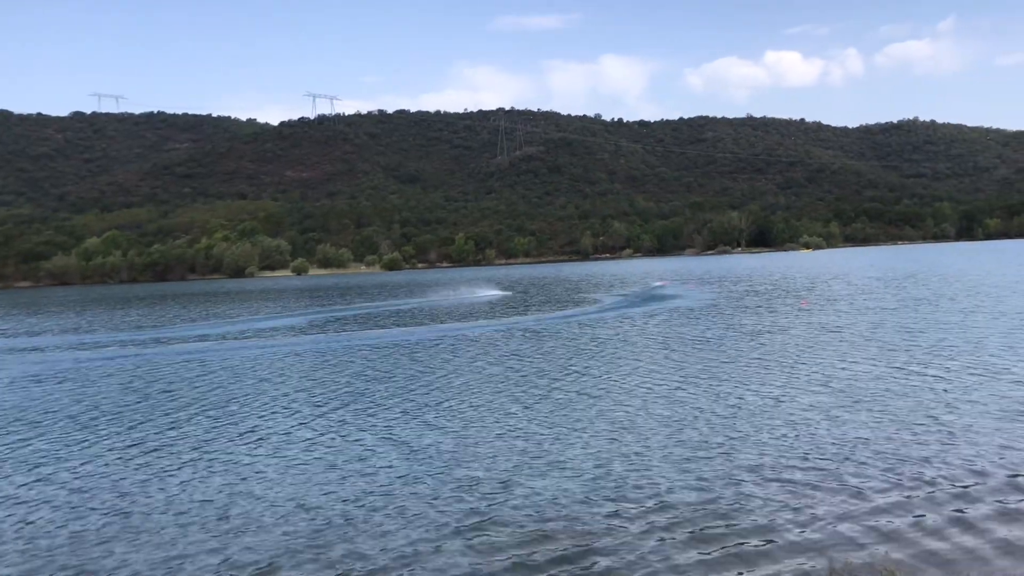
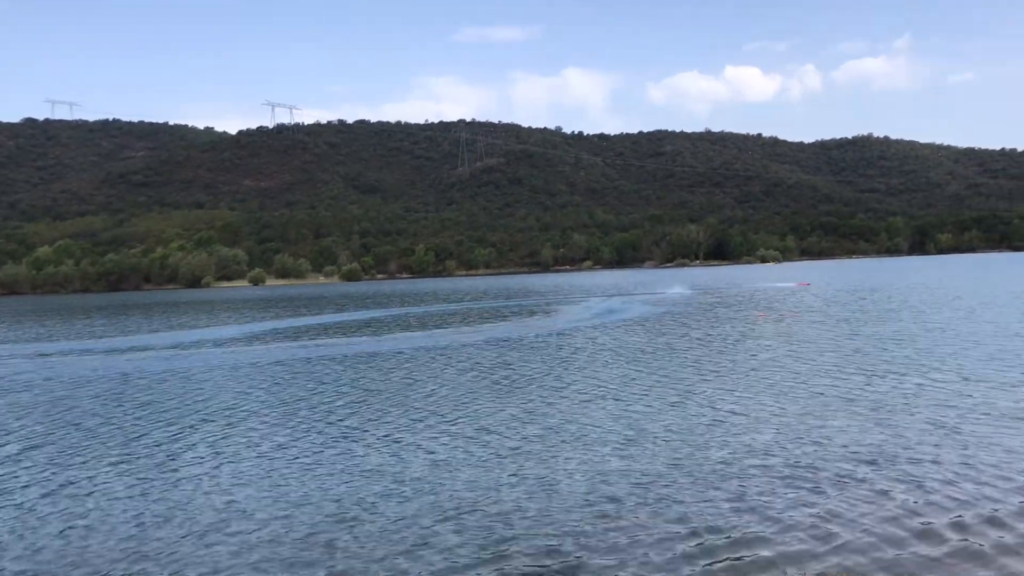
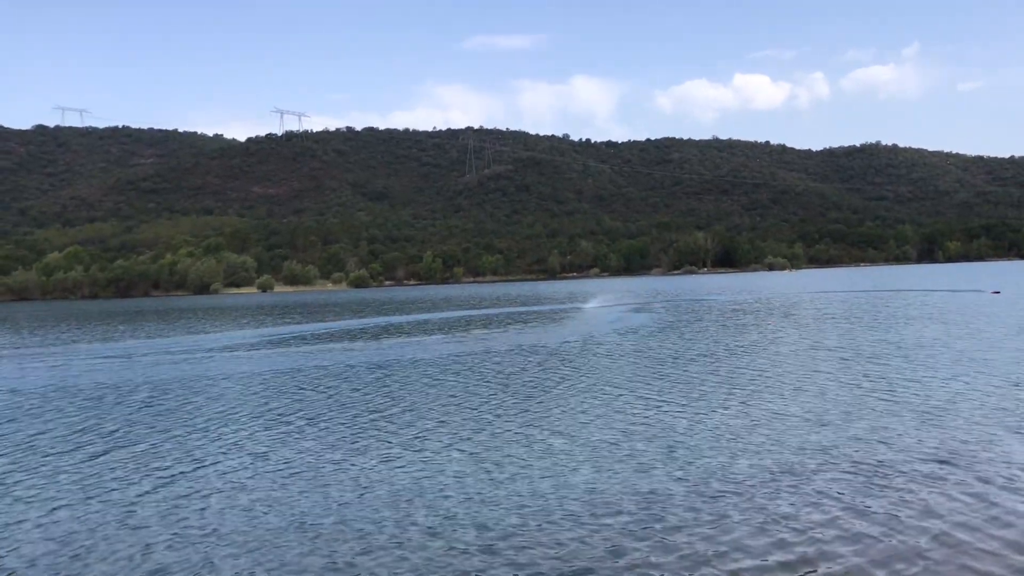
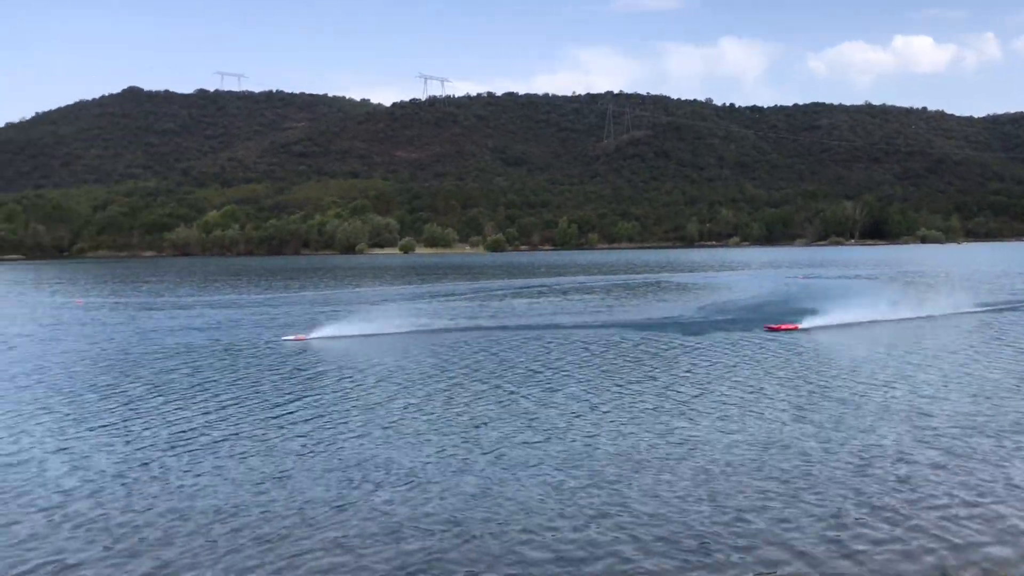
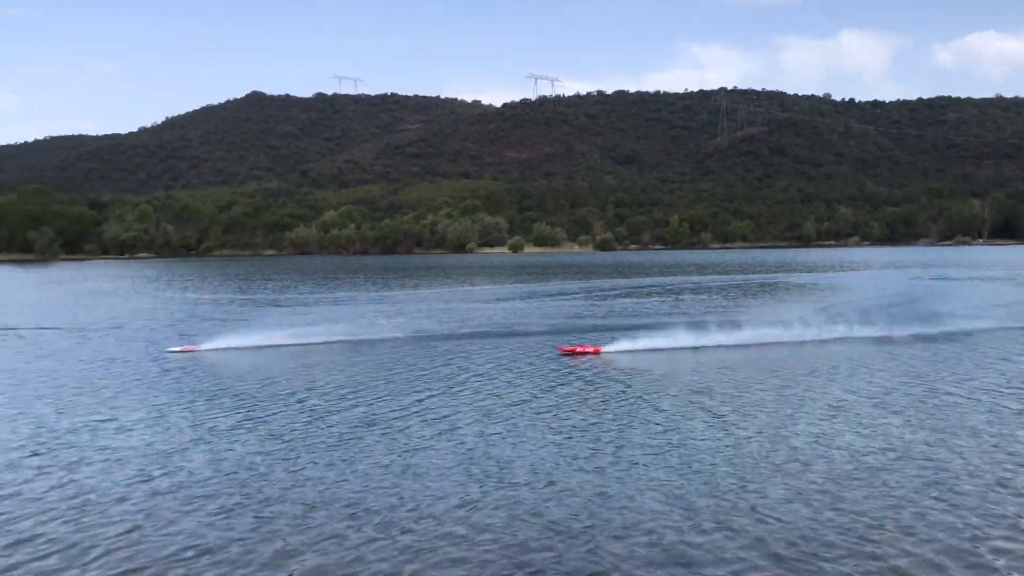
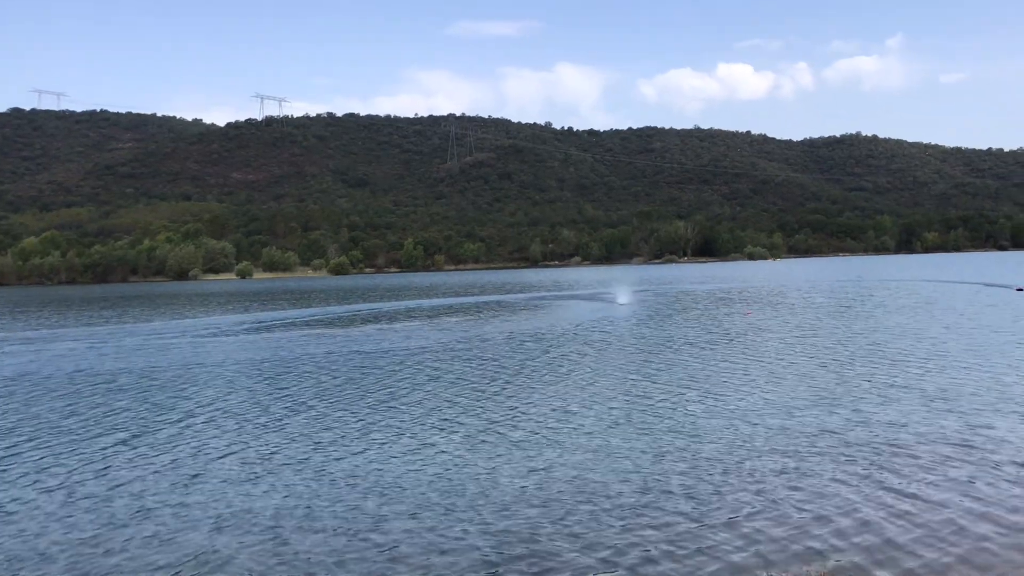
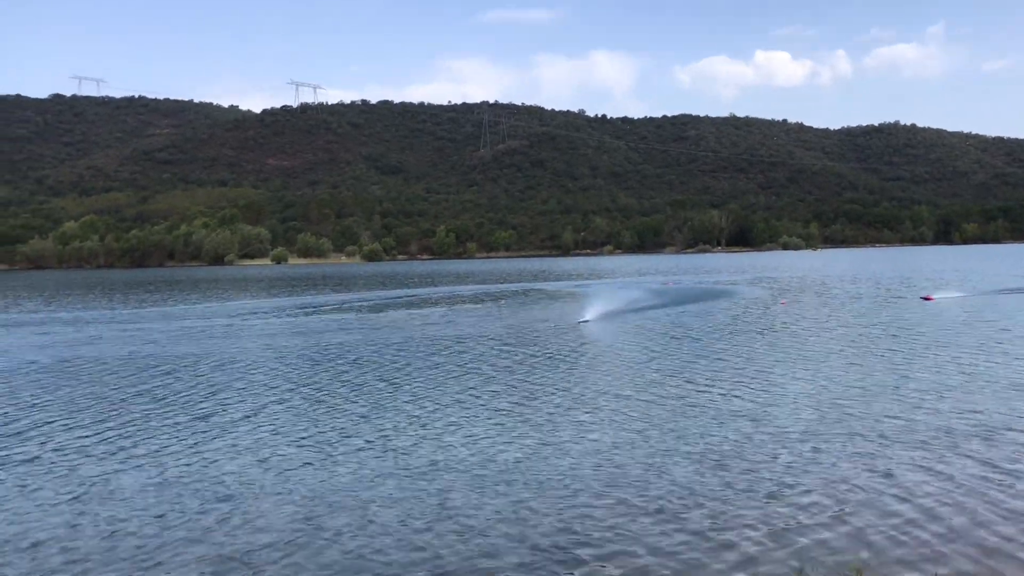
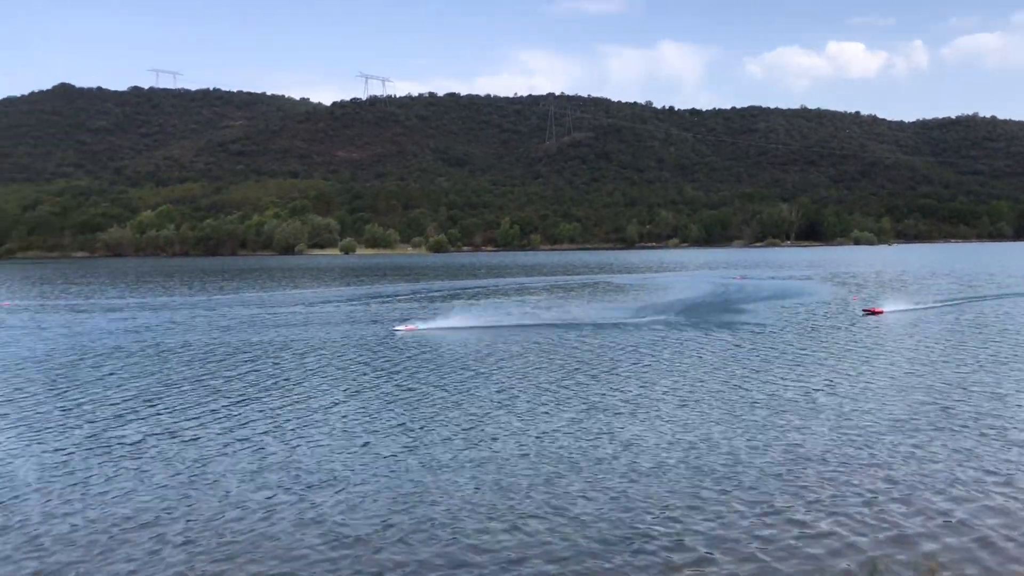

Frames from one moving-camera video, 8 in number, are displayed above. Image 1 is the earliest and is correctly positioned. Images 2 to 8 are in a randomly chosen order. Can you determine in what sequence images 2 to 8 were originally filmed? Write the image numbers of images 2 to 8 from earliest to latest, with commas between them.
2, 3, 6, 7, 8, 4, 5
